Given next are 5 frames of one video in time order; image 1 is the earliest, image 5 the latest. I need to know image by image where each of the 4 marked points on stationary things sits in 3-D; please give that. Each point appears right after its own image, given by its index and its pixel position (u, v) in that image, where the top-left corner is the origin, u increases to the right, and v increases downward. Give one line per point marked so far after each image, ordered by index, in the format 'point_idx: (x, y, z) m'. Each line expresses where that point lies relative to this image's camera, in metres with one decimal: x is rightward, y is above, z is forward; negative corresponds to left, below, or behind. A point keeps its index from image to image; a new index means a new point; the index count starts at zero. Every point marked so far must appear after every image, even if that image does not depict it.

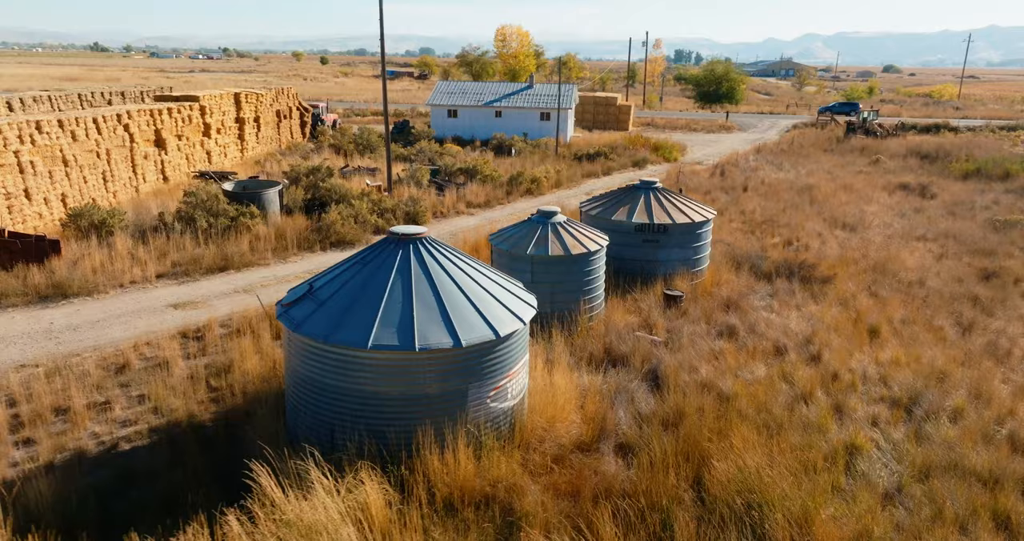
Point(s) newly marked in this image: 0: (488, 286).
0: (-0.2, -0.1, +6.9) m
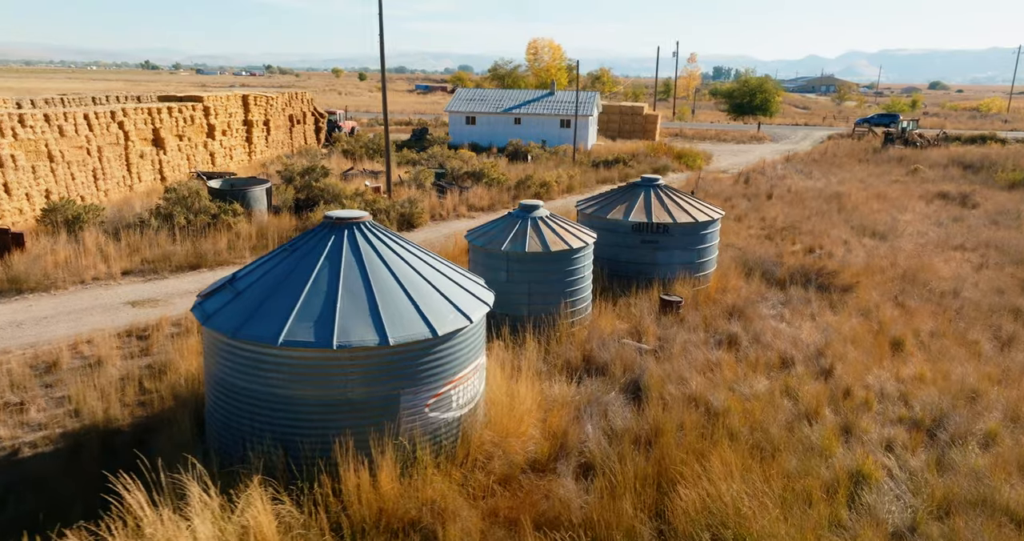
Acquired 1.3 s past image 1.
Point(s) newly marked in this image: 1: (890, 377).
0: (-0.7, -0.1, +6.1) m
1: (+4.1, -1.2, +8.0) m
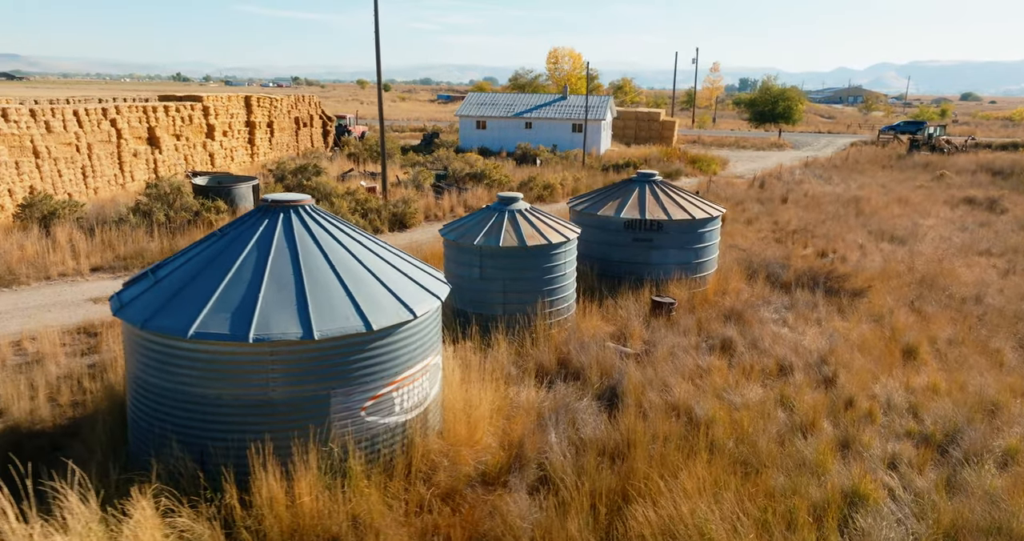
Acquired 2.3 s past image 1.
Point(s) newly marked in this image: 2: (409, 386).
0: (-1.0, 0.0, +5.5) m
1: (+3.8, -1.1, +7.2) m
2: (-0.8, -0.9, +5.4) m
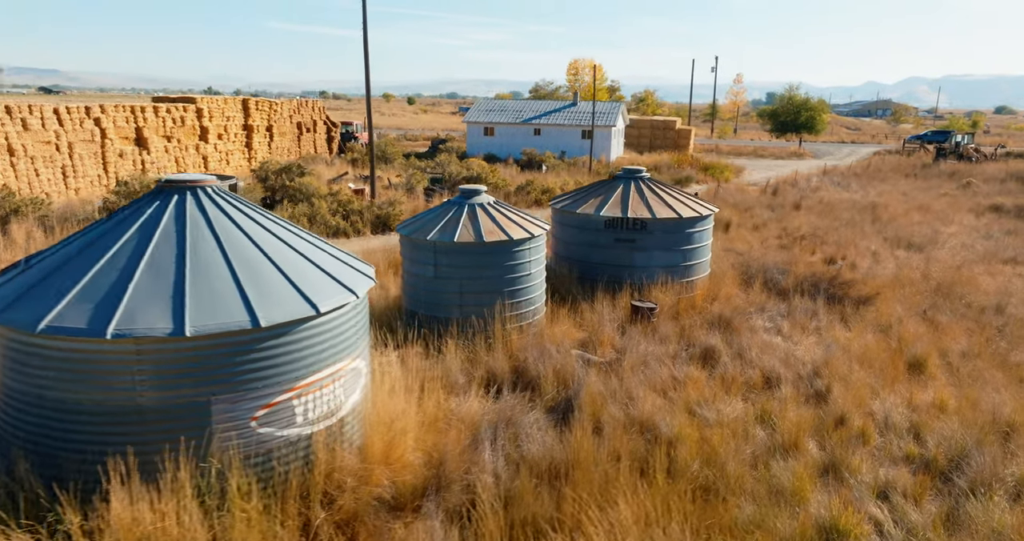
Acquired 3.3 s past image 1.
0: (-1.5, +0.1, +4.8) m
1: (+3.4, -1.2, +6.4) m
2: (-1.3, -0.8, +4.7) m
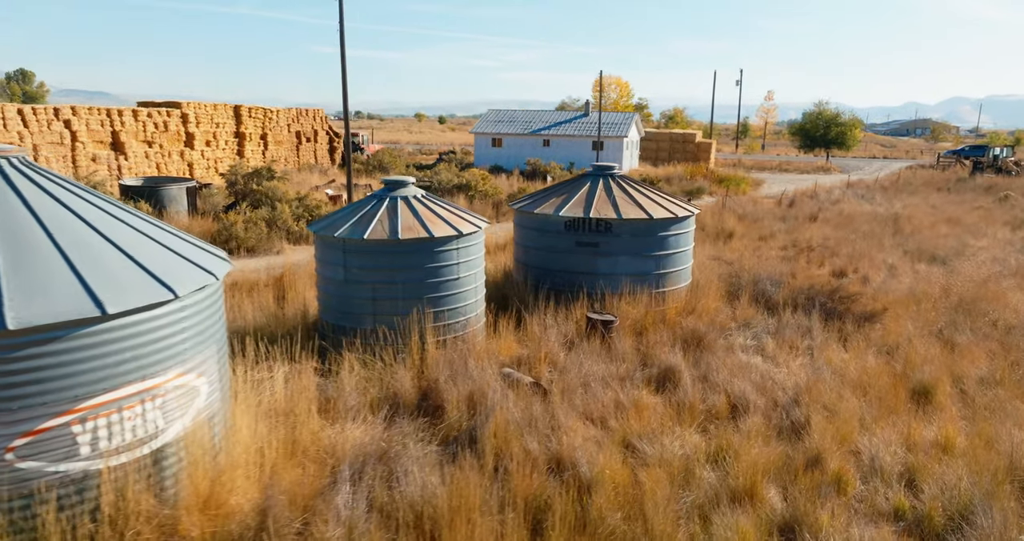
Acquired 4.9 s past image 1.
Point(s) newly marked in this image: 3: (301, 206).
0: (-2.2, +0.1, +3.8) m
1: (+2.7, -1.2, +5.1) m
2: (-2.0, -0.7, +3.6) m
3: (-3.6, +1.1, +12.6) m
